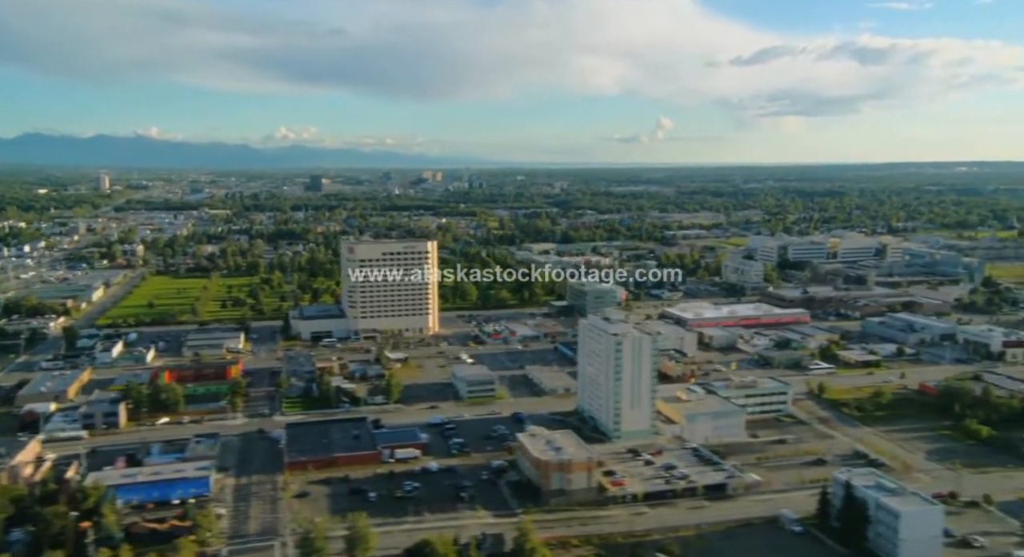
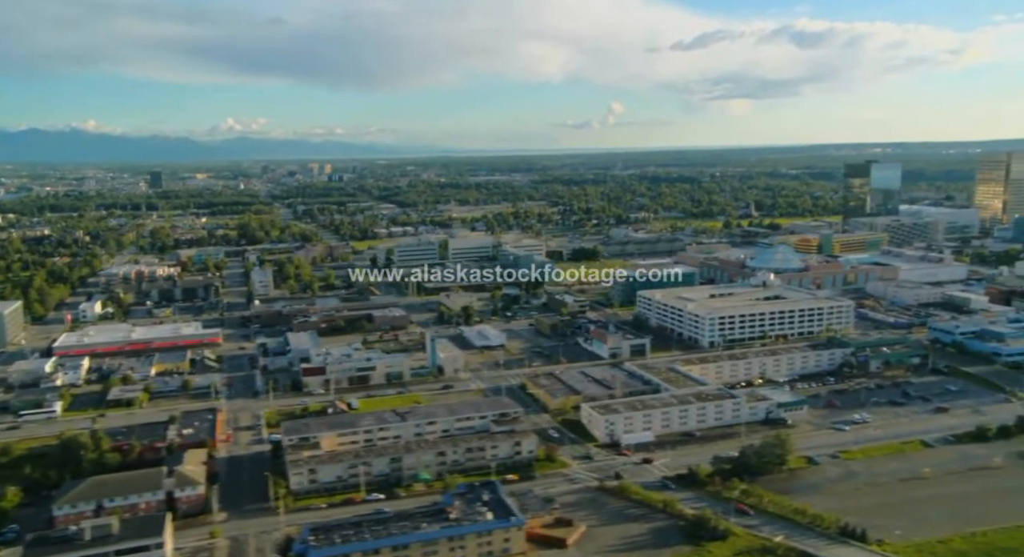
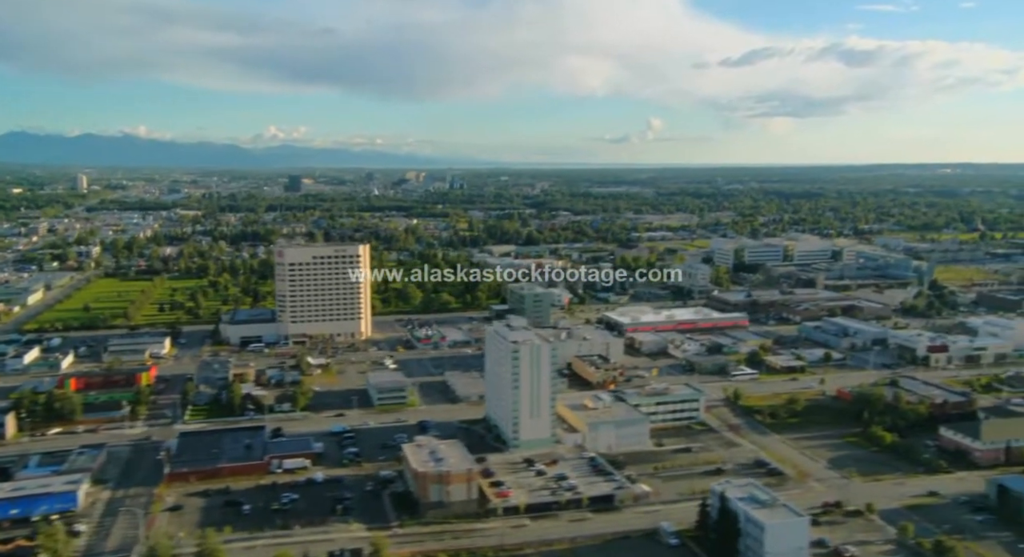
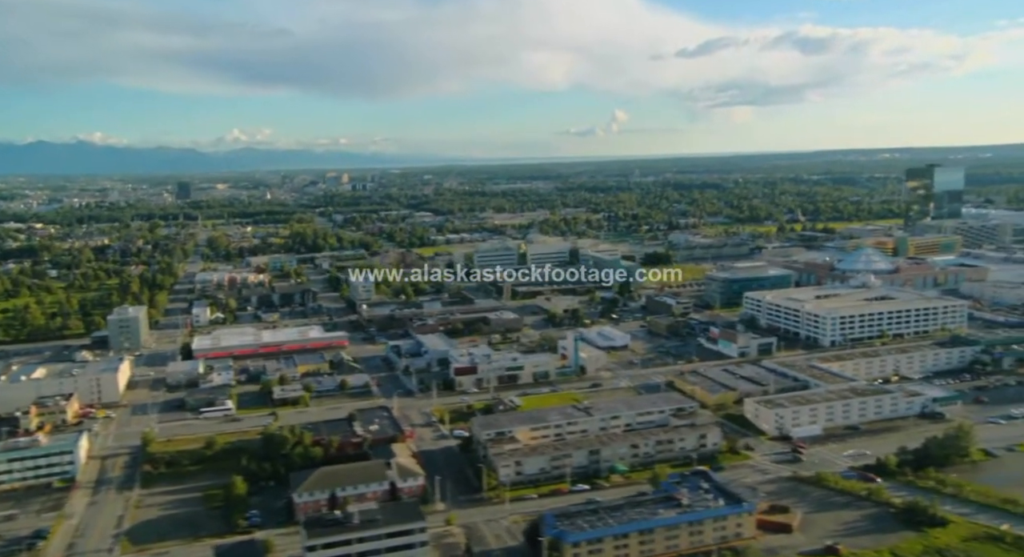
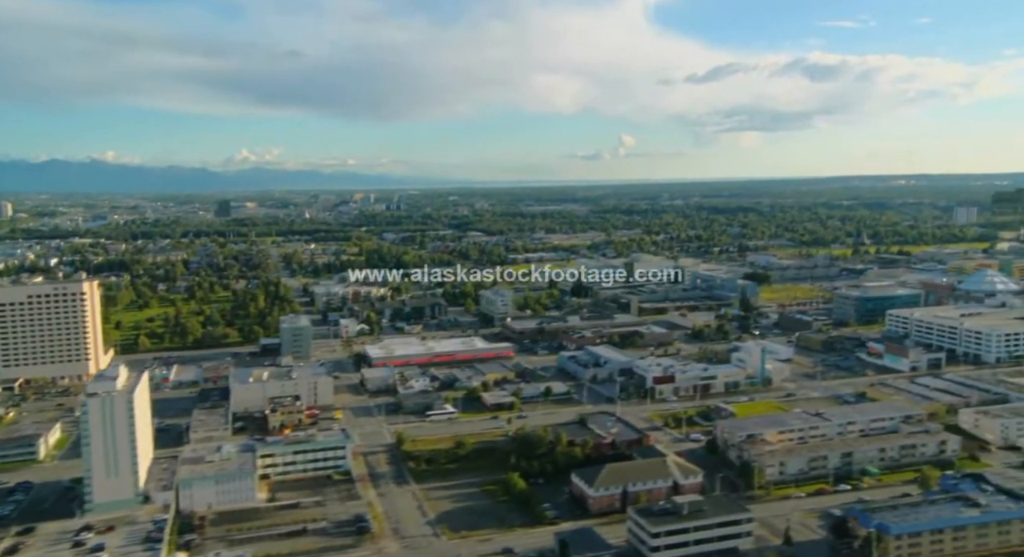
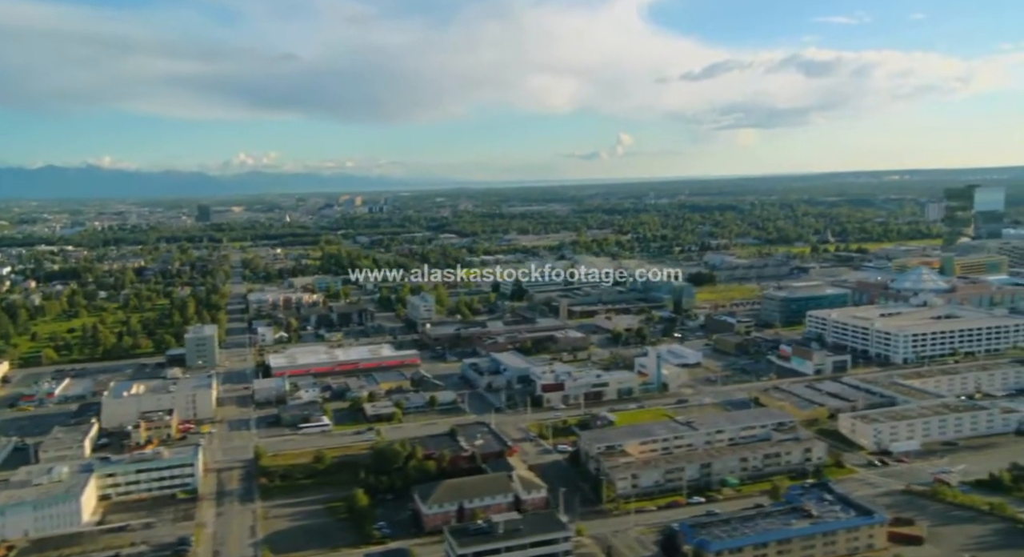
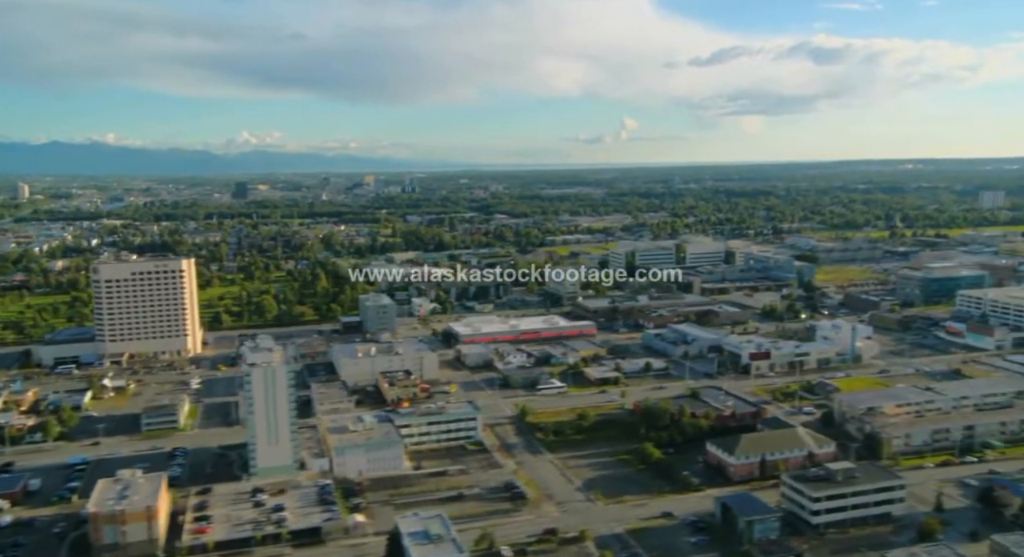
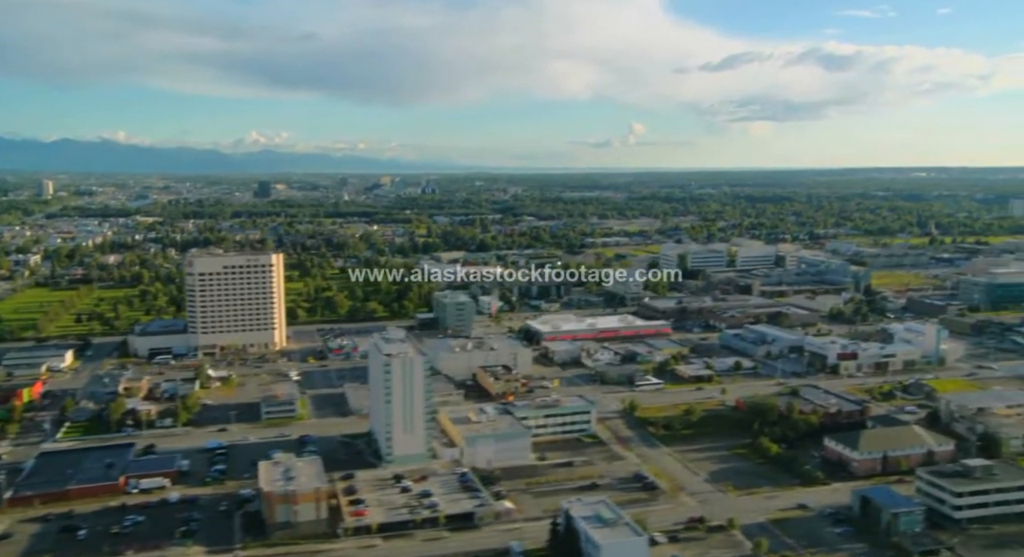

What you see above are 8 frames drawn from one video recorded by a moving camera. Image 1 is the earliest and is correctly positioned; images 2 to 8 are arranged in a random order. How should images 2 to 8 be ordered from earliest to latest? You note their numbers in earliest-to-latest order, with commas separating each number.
3, 8, 7, 5, 6, 4, 2
